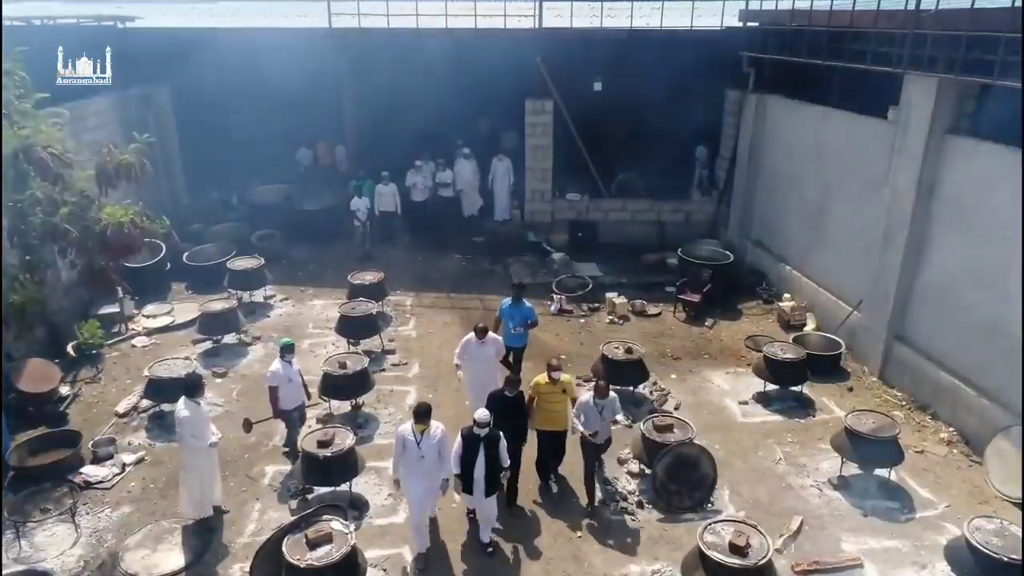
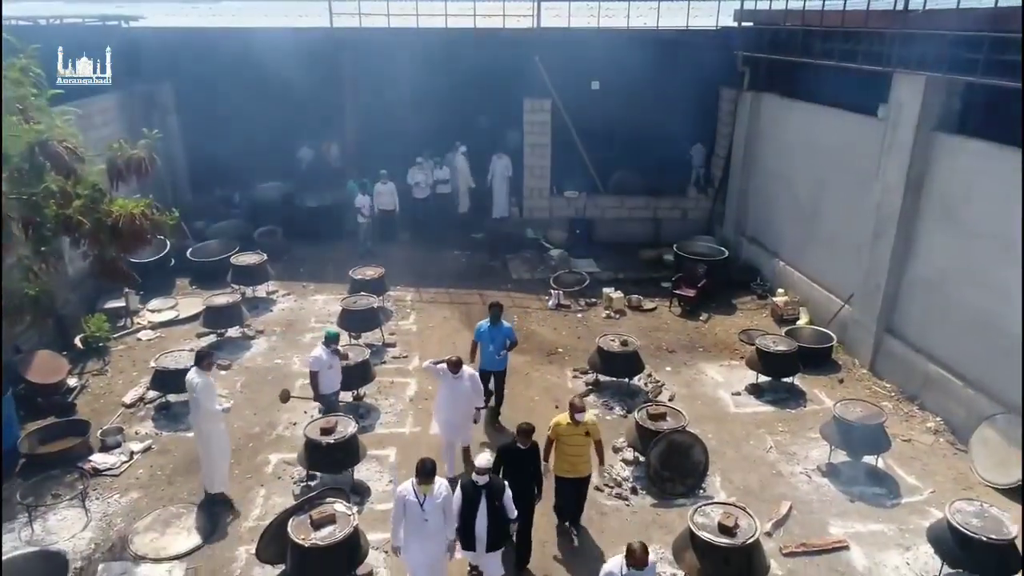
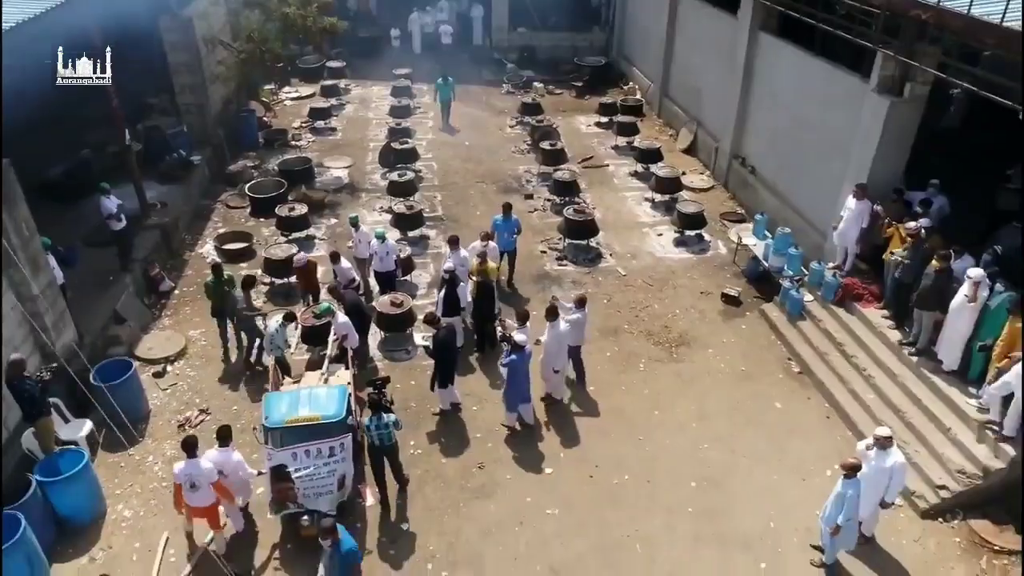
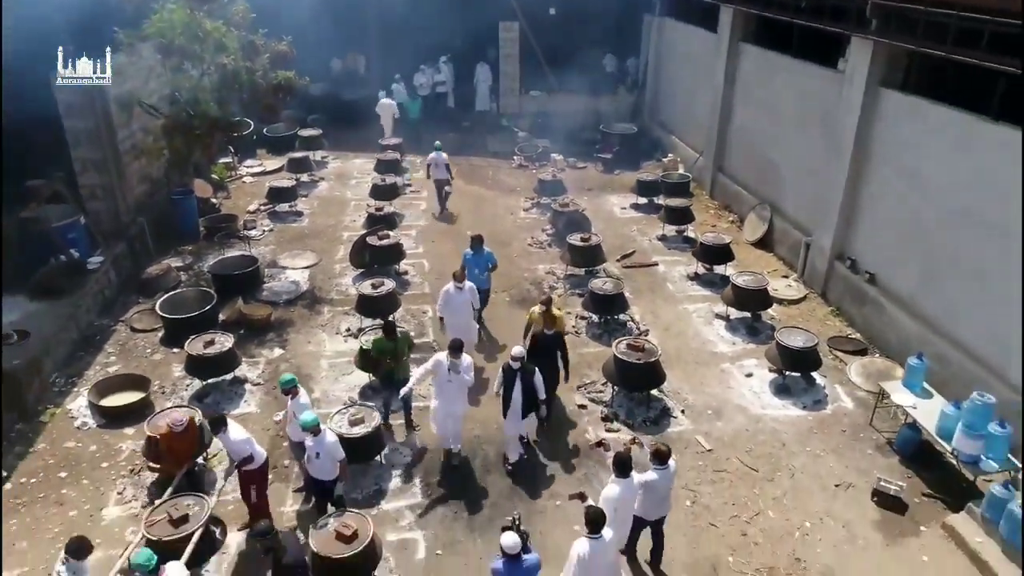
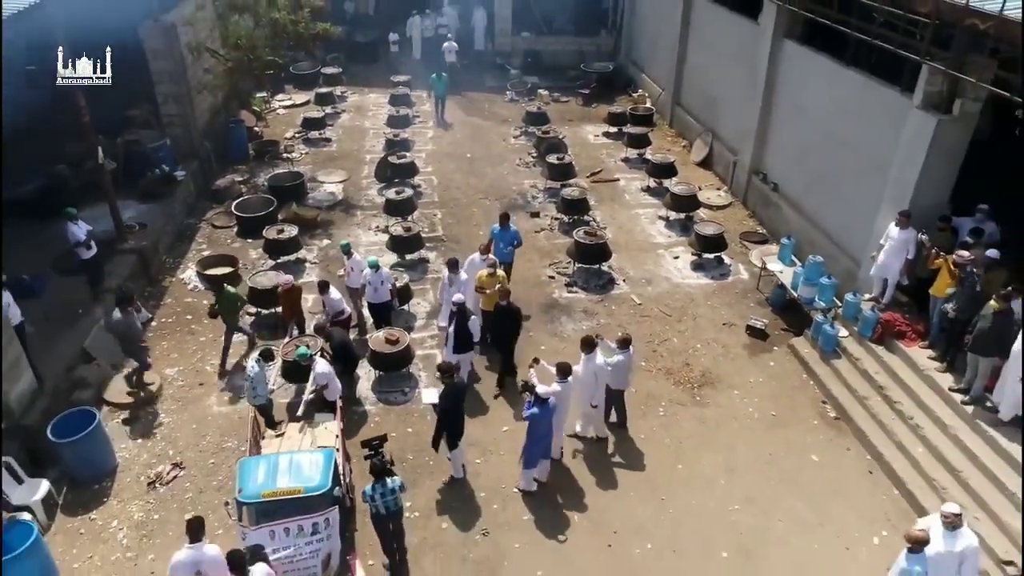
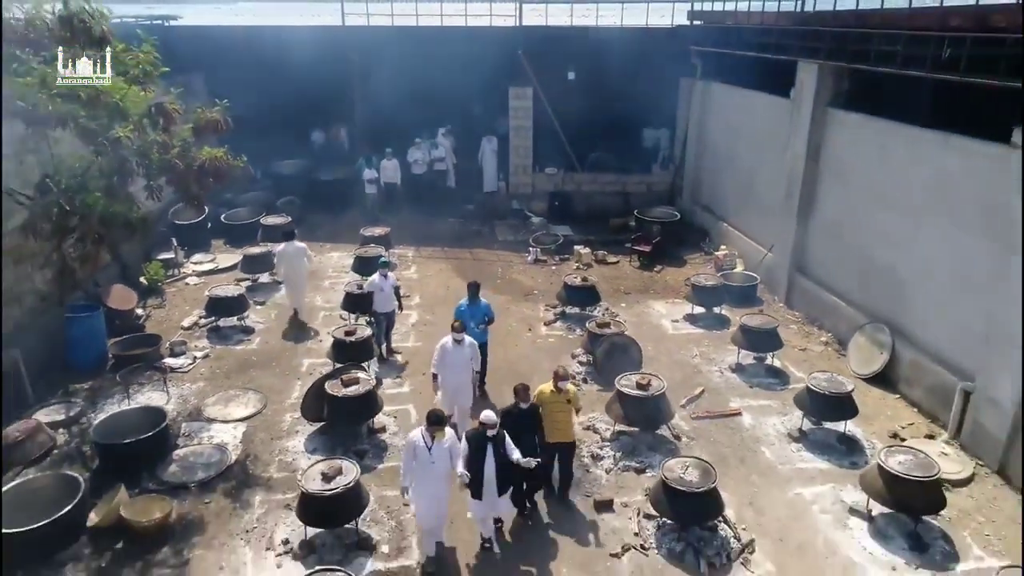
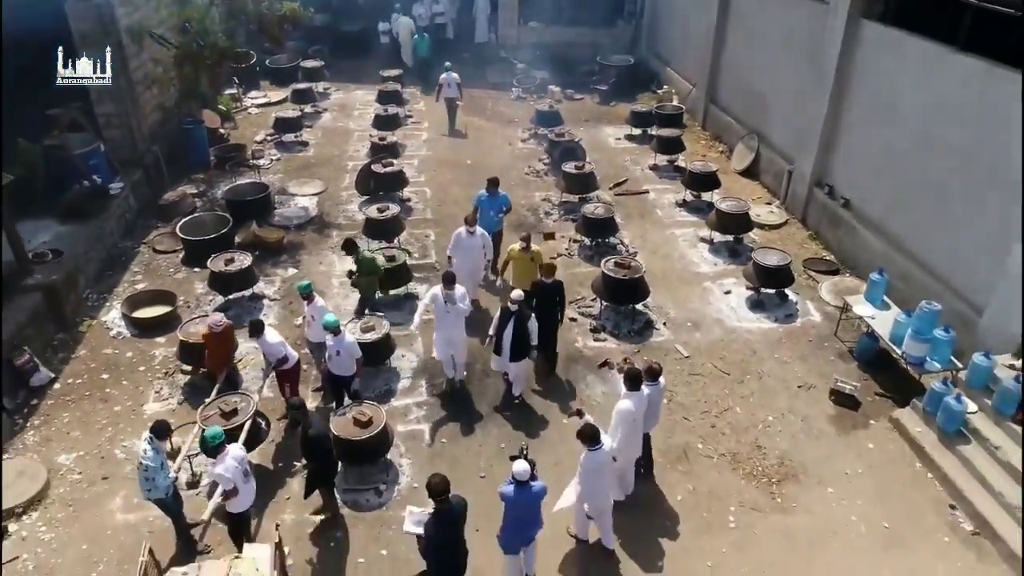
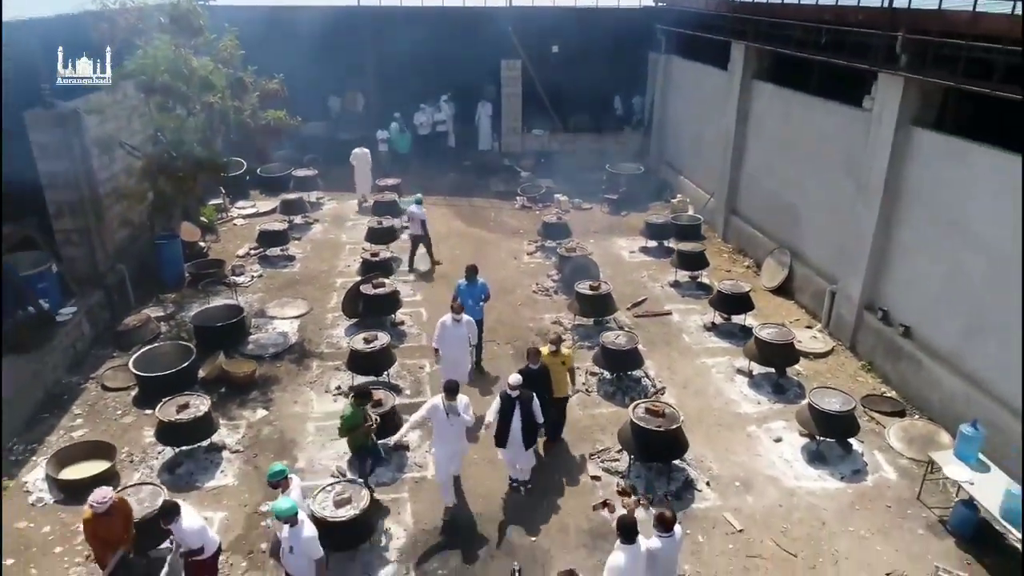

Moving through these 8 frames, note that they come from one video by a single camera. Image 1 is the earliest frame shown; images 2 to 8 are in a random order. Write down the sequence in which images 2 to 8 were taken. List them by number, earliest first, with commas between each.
2, 6, 8, 4, 7, 5, 3
